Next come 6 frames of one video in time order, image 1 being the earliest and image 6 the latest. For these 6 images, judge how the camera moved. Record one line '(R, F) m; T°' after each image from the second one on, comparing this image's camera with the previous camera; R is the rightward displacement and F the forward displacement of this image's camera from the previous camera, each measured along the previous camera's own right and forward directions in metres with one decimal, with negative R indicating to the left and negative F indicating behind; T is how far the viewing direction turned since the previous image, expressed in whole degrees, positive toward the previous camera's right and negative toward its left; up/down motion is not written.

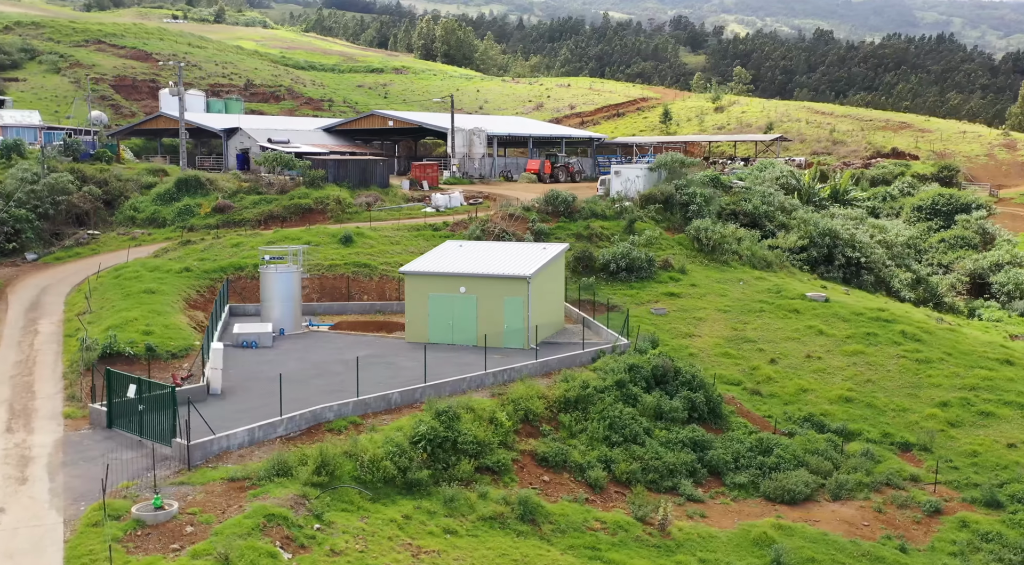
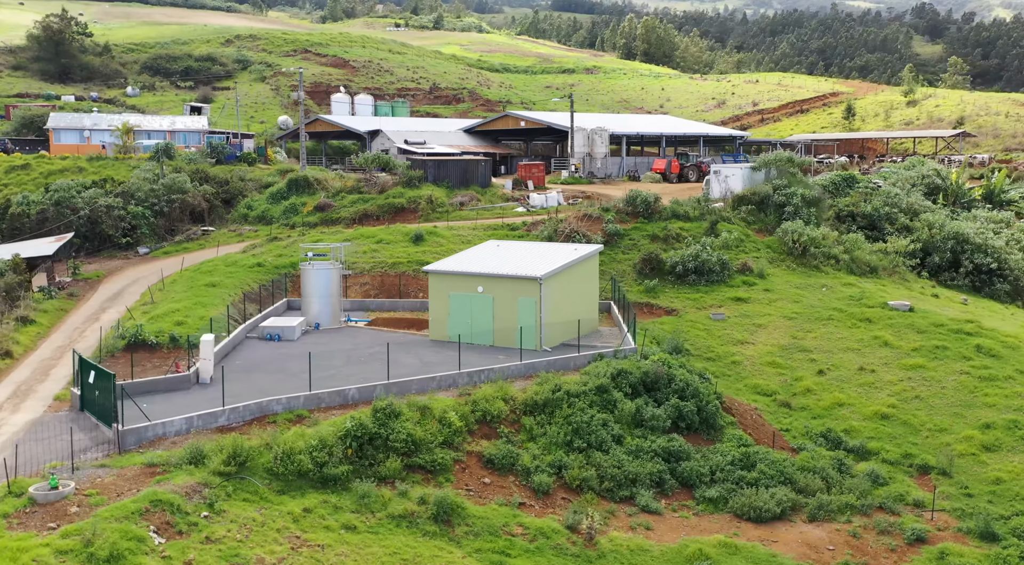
(+5.6, +0.7) m; -11°
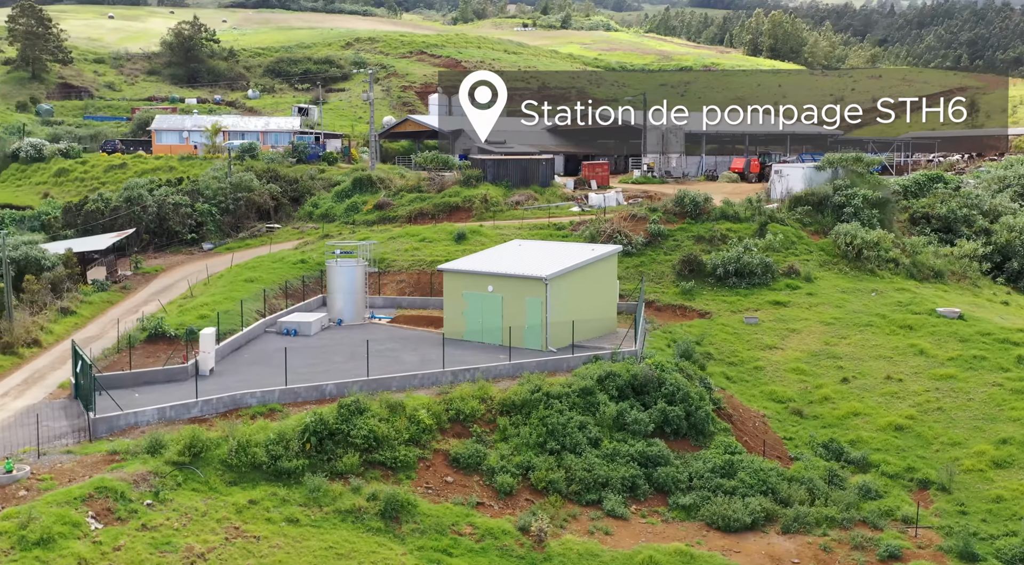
(+3.4, +0.3) m; -7°
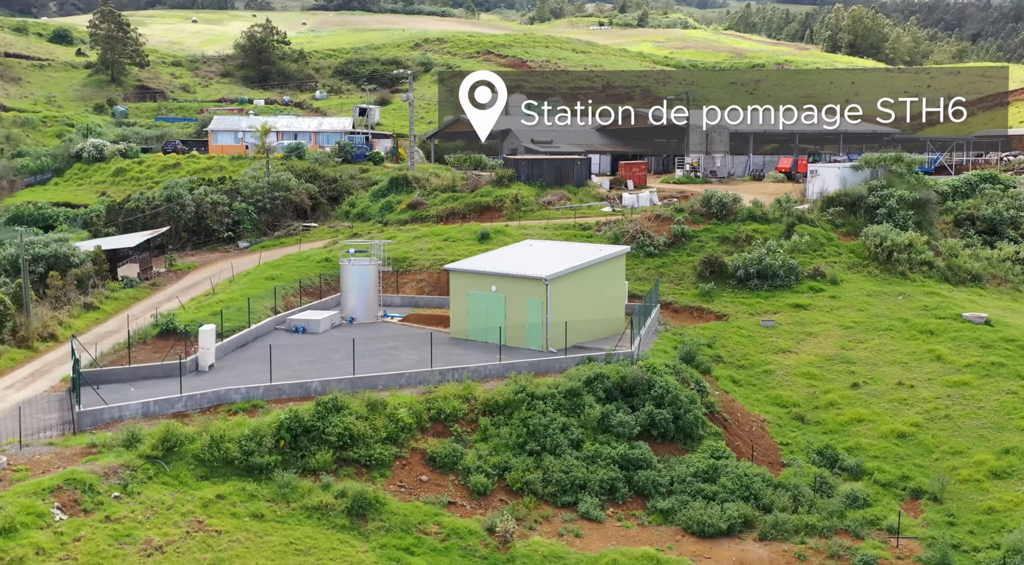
(+2.1, +0.1) m; -4°
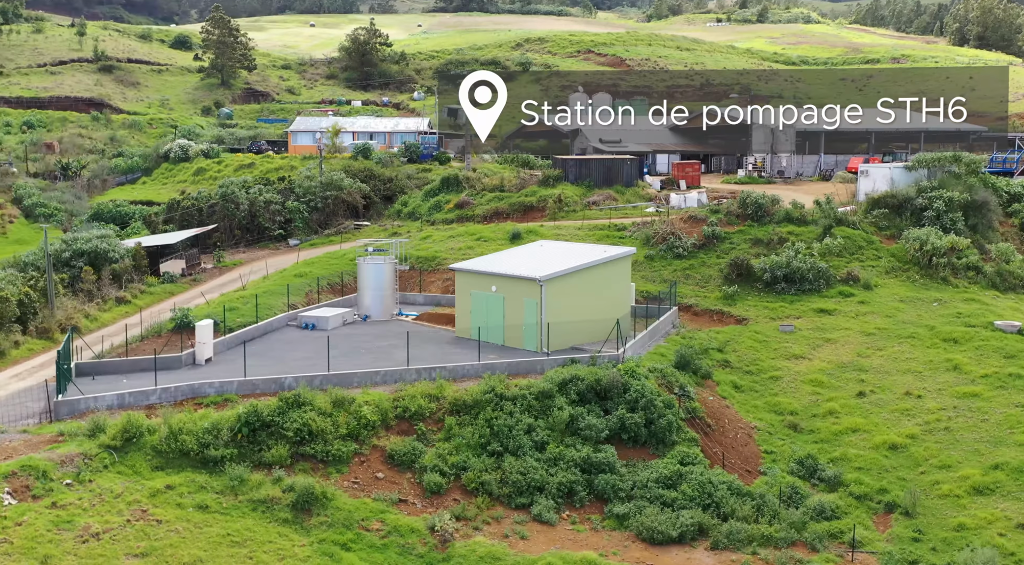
(+3.4, +0.2) m; -6°
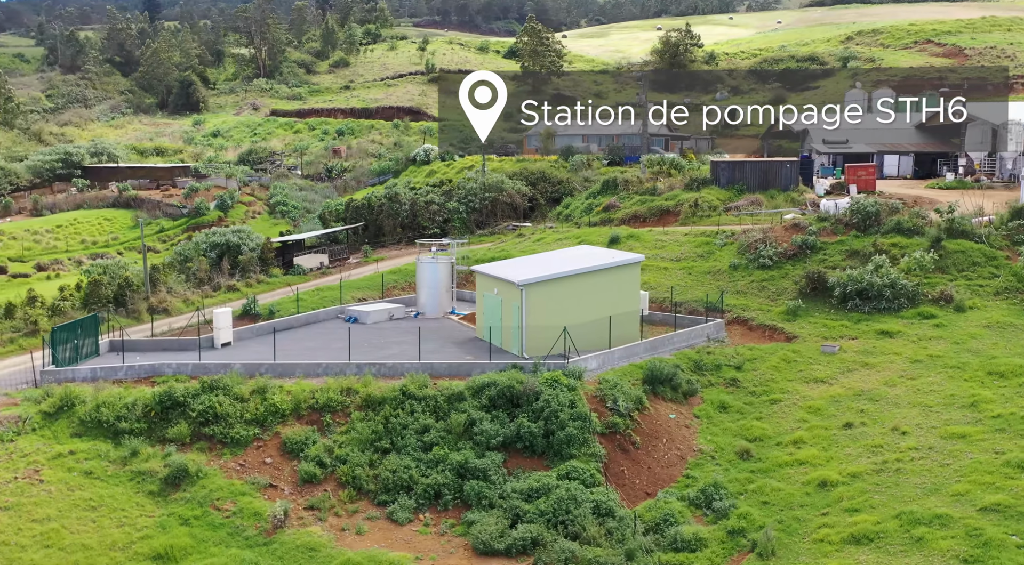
(+10.4, +1.7) m; -19°
